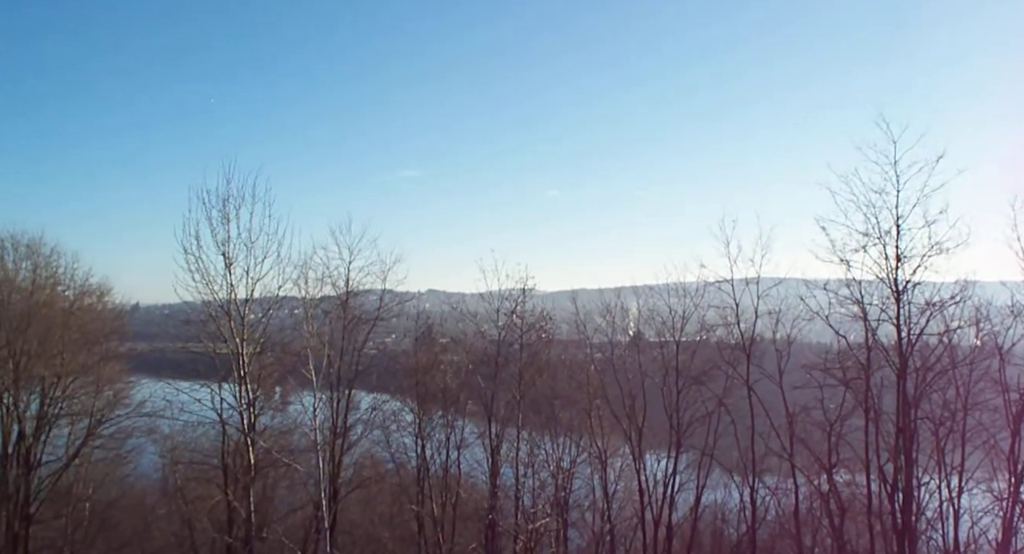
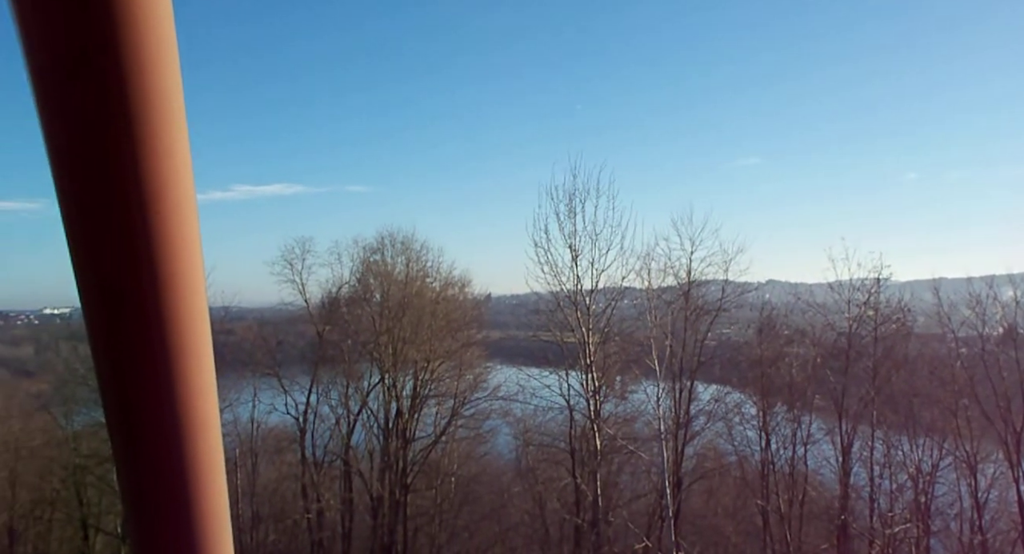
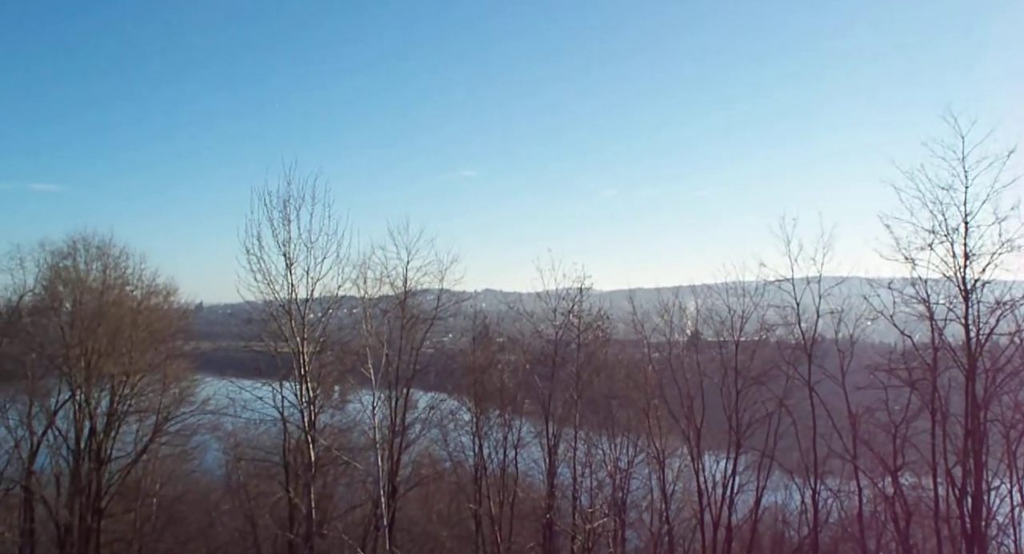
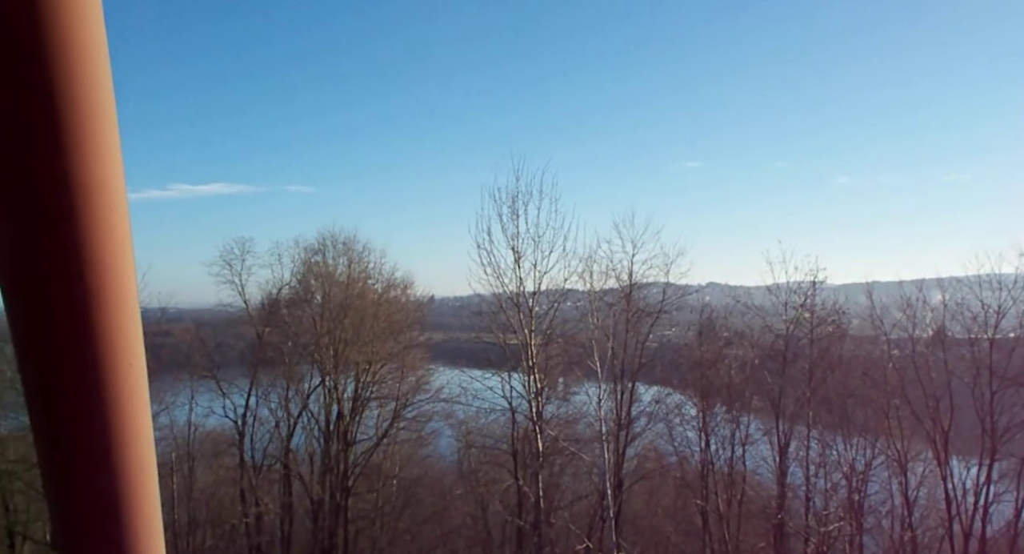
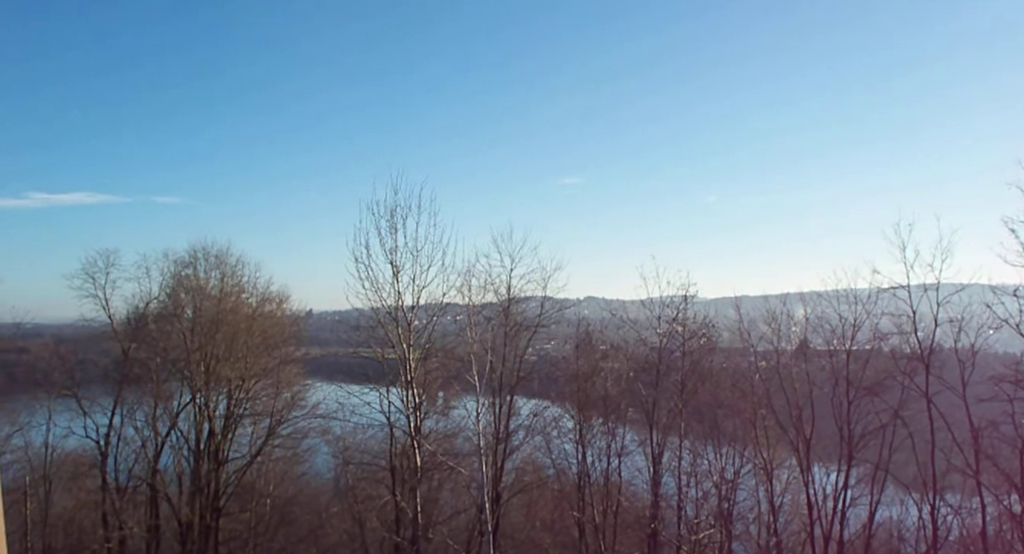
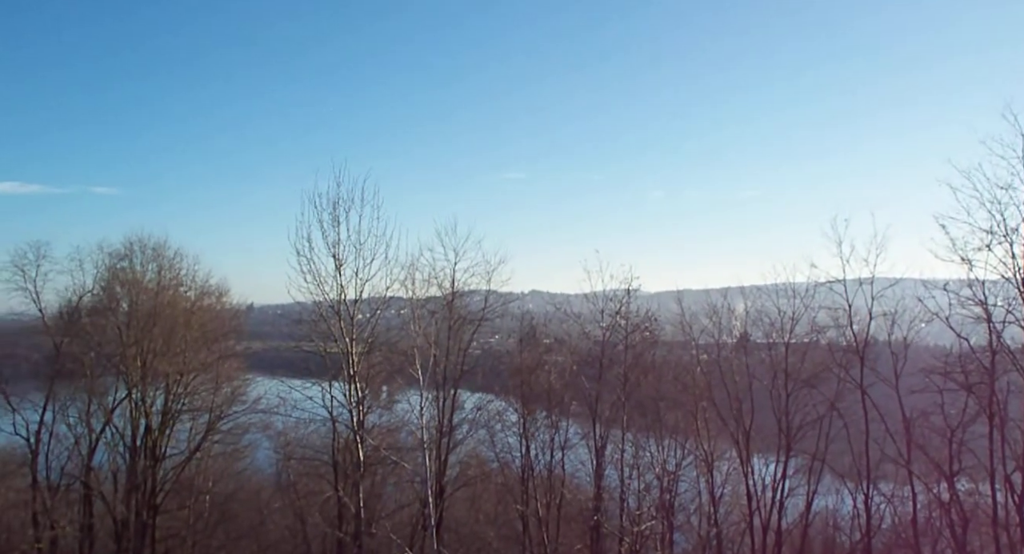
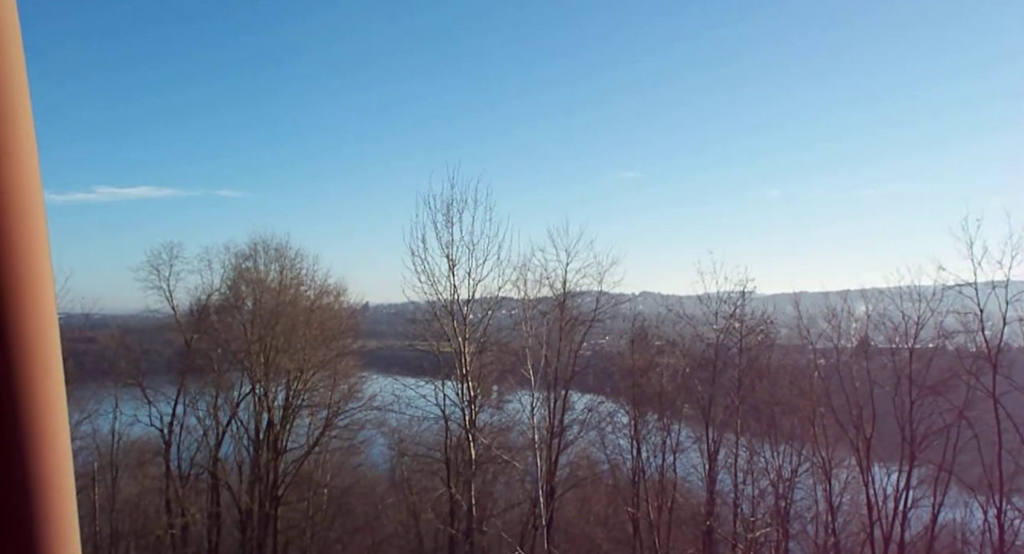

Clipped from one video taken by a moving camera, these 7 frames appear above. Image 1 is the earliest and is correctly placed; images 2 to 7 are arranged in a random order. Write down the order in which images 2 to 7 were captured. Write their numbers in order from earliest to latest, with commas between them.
3, 6, 5, 7, 4, 2
